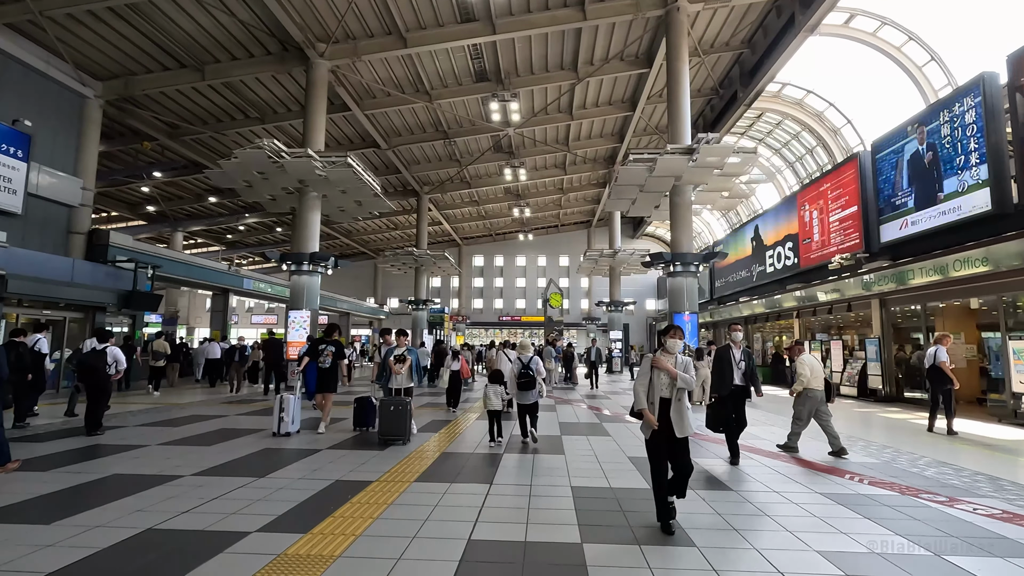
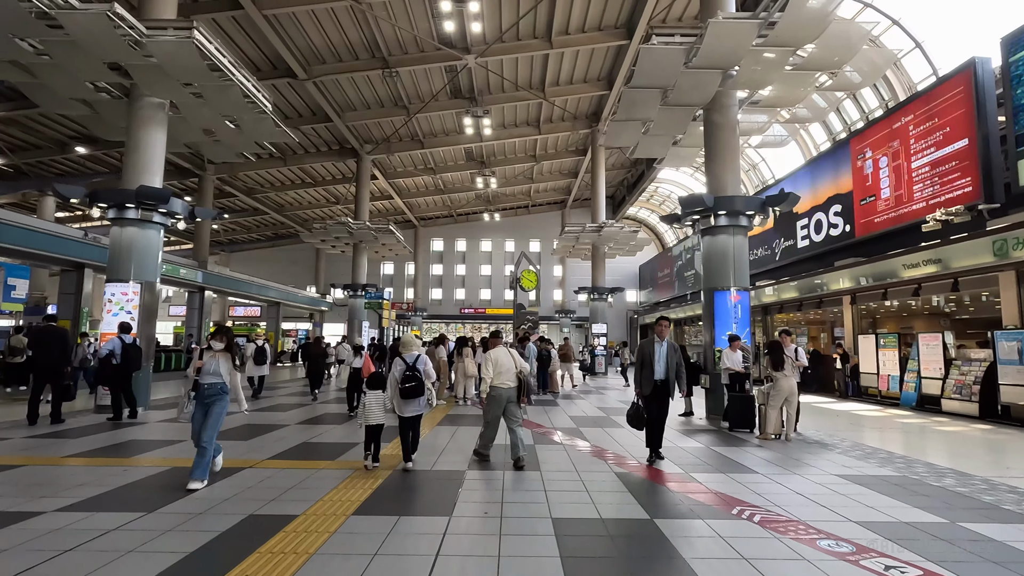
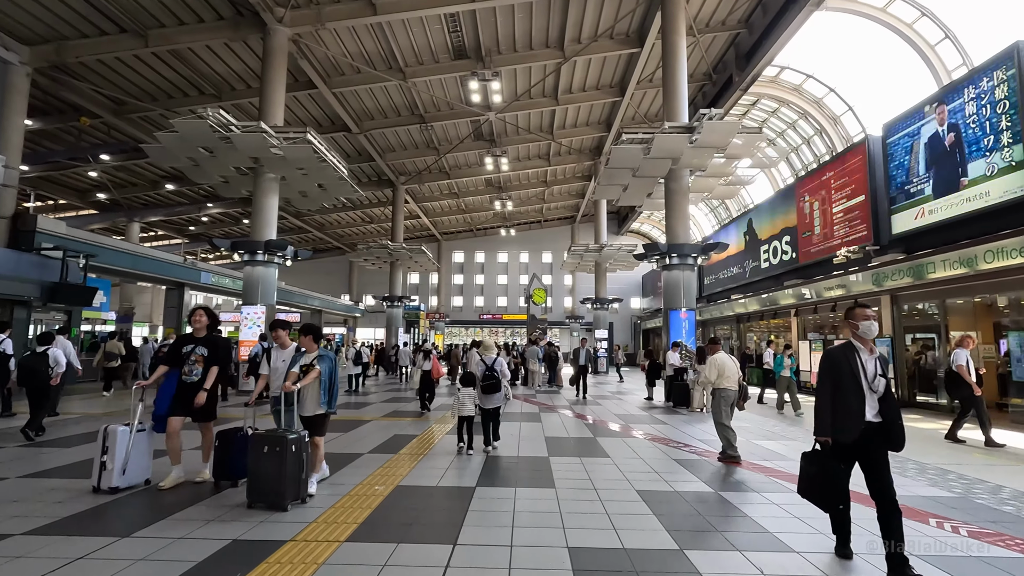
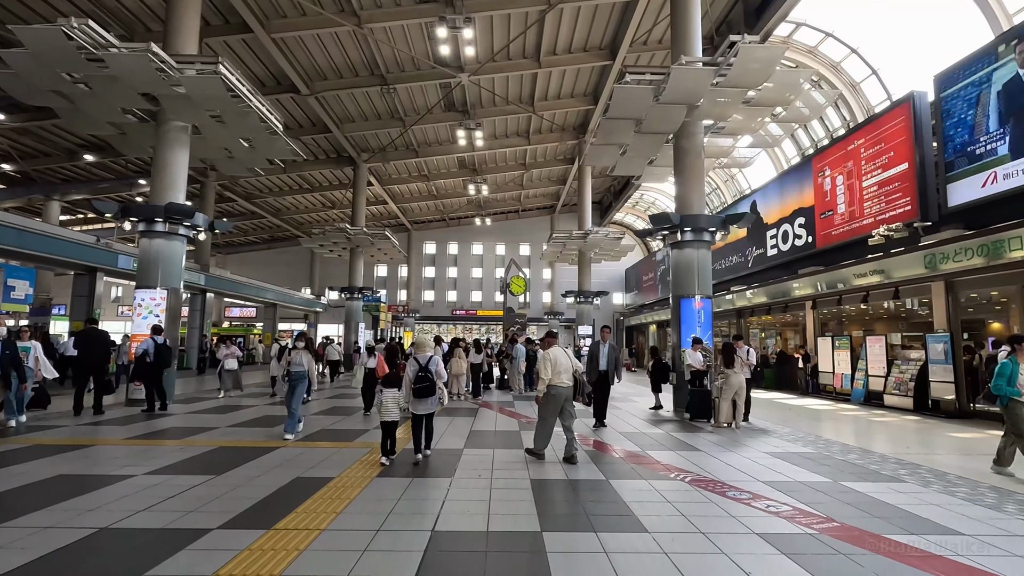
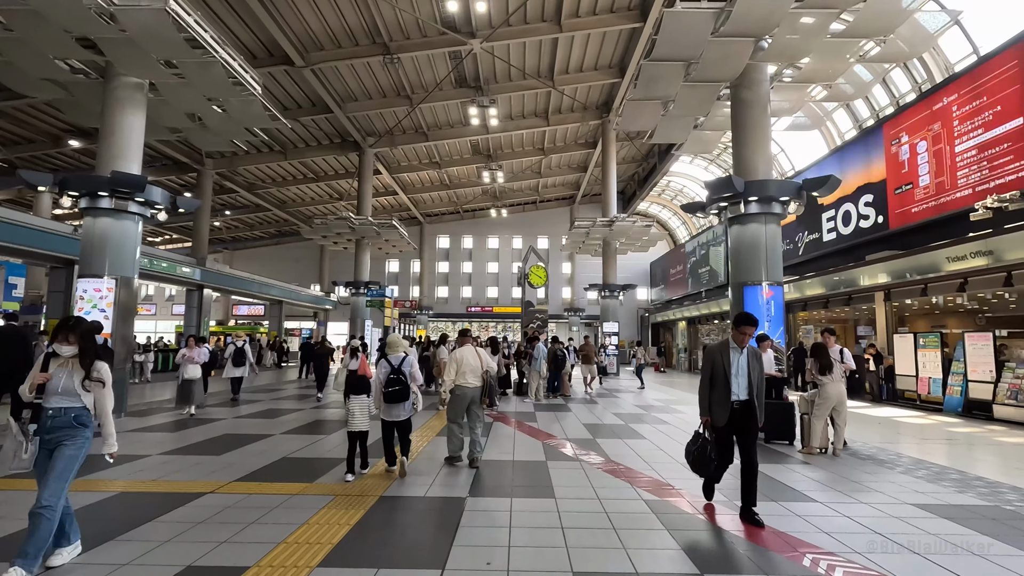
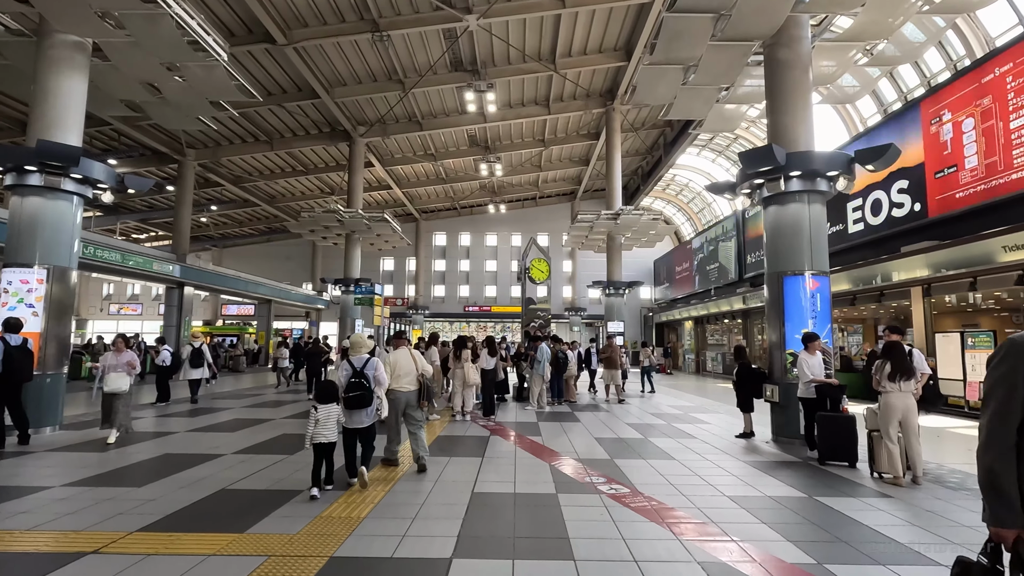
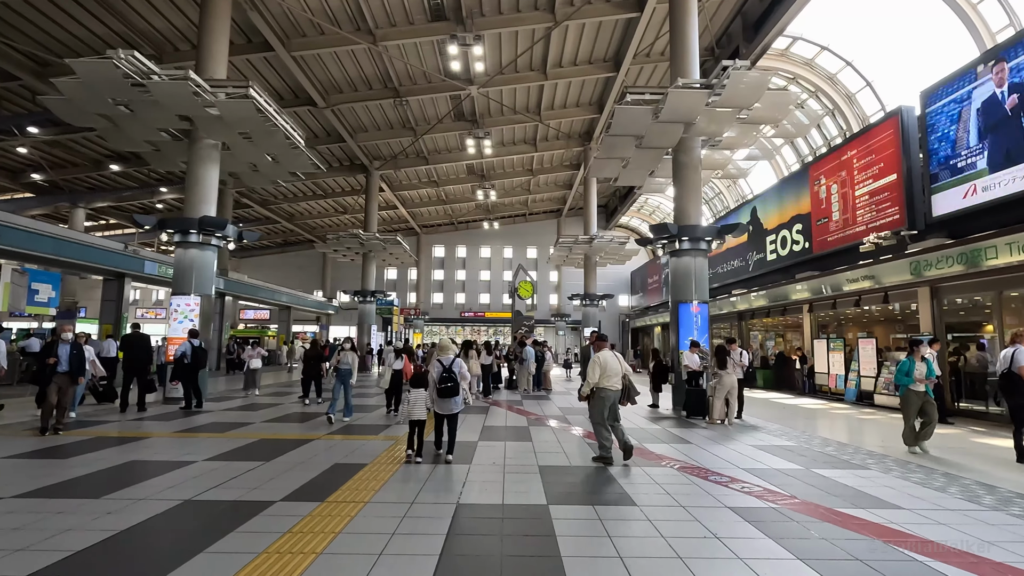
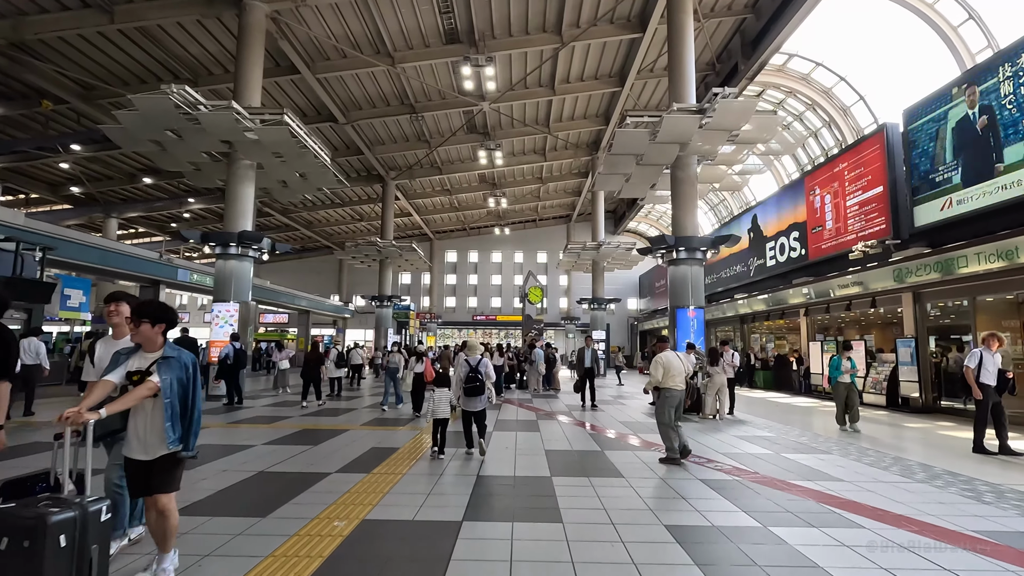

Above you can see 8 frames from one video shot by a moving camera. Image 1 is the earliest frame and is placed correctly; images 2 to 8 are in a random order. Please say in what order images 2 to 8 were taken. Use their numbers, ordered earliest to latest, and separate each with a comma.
3, 8, 7, 4, 2, 5, 6
